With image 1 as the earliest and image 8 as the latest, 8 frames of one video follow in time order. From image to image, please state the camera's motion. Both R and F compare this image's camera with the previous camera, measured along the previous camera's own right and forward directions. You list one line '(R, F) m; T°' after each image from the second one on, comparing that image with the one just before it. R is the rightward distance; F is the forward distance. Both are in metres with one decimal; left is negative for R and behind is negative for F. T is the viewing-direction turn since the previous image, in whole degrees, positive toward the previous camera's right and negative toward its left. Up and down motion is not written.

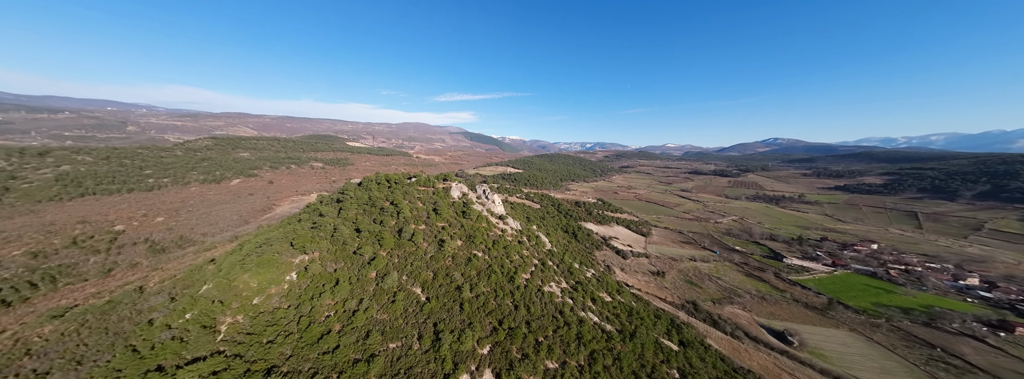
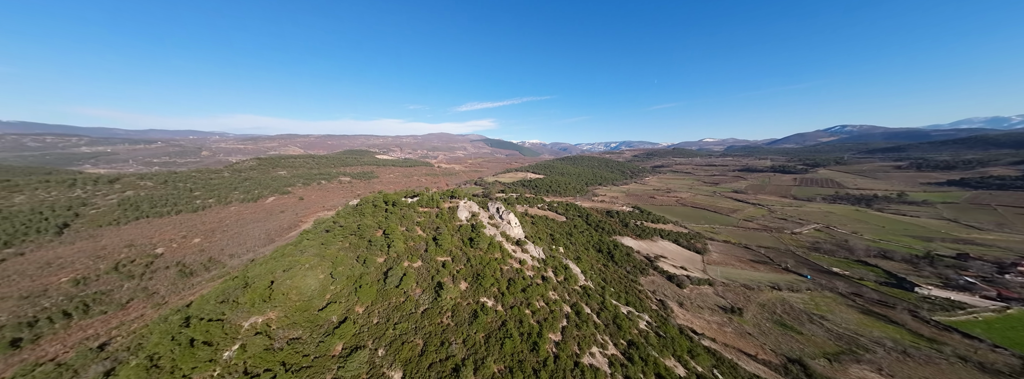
(+0.3, +6.4) m; -6°
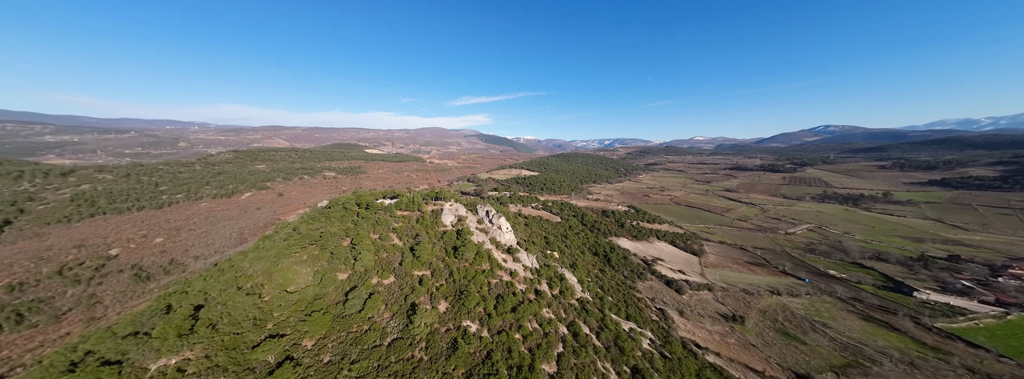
(+0.3, +2.8) m; +2°
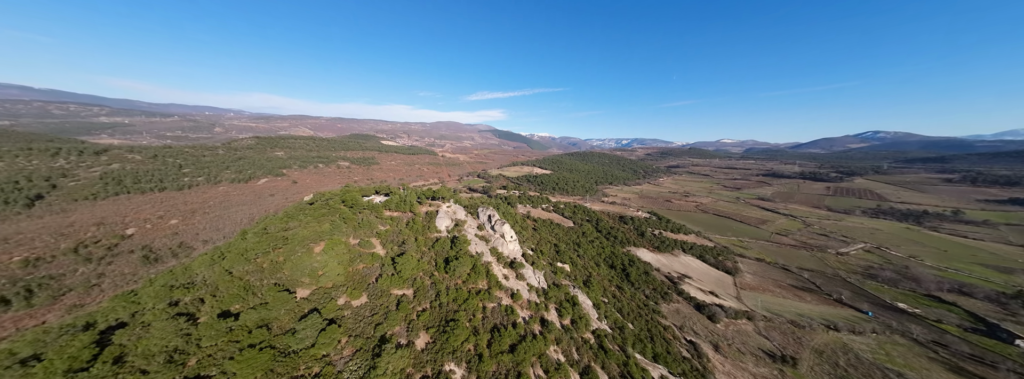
(+0.4, +3.8) m; -3°
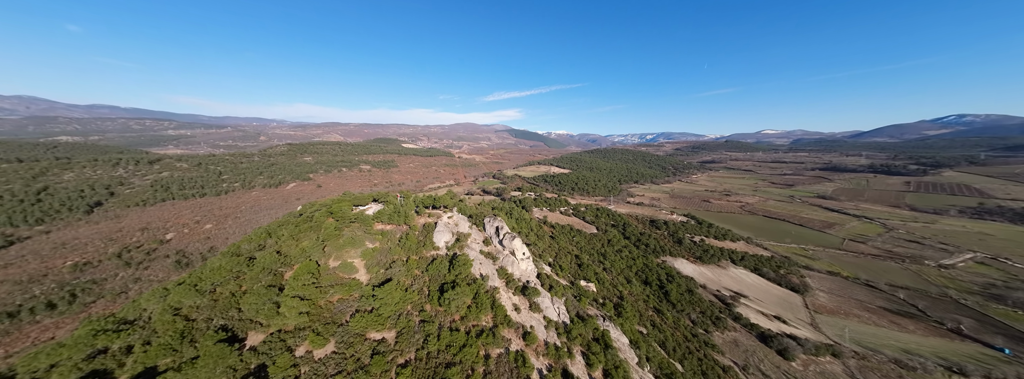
(+0.4, +3.8) m; -5°
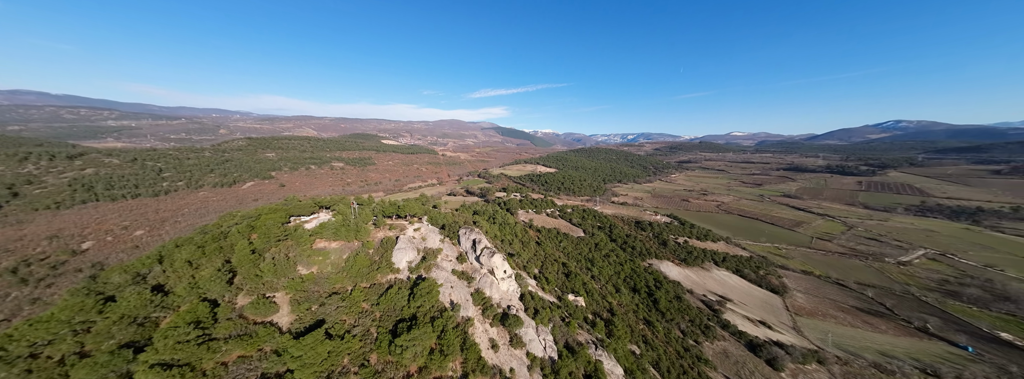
(+0.5, +2.7) m; +4°
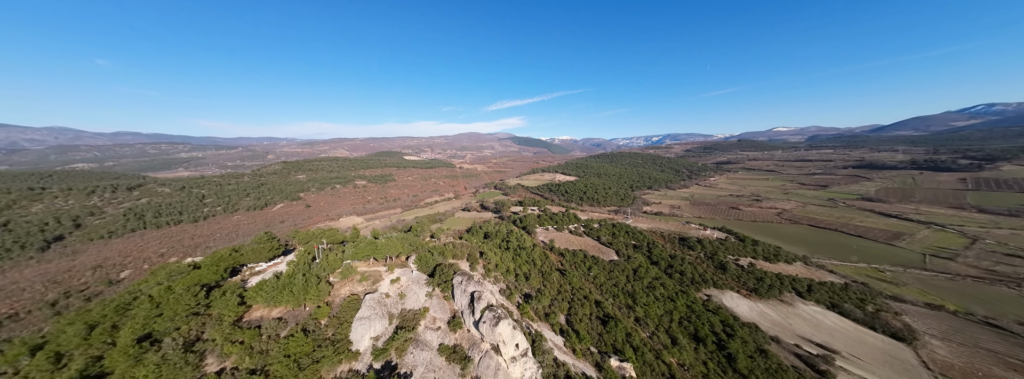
(+0.3, +4.7) m; -5°
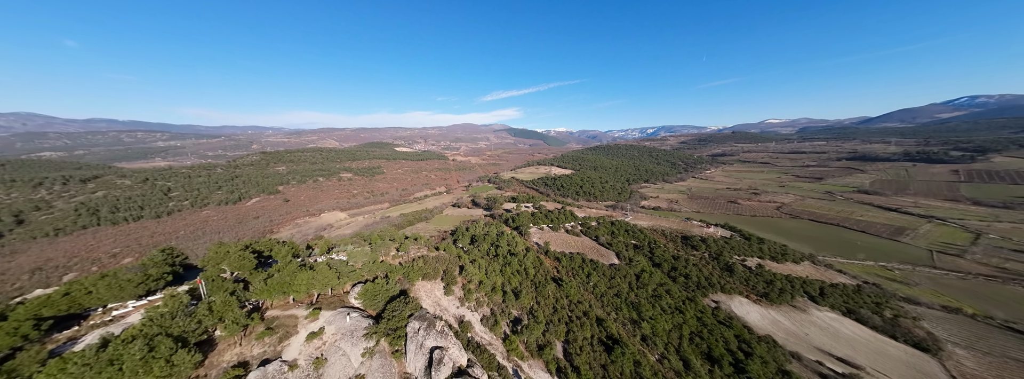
(+0.6, +3.6) m; +2°
